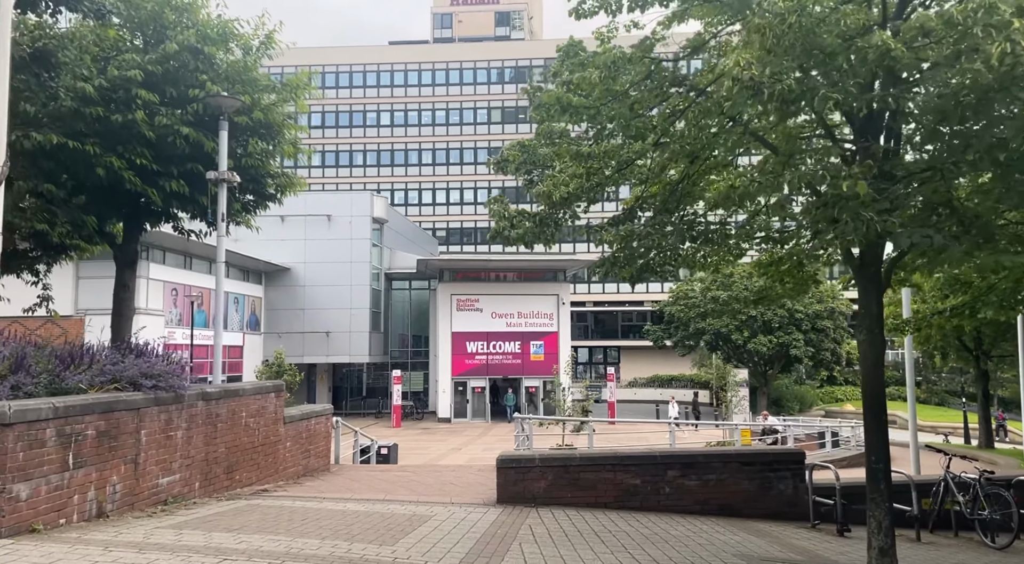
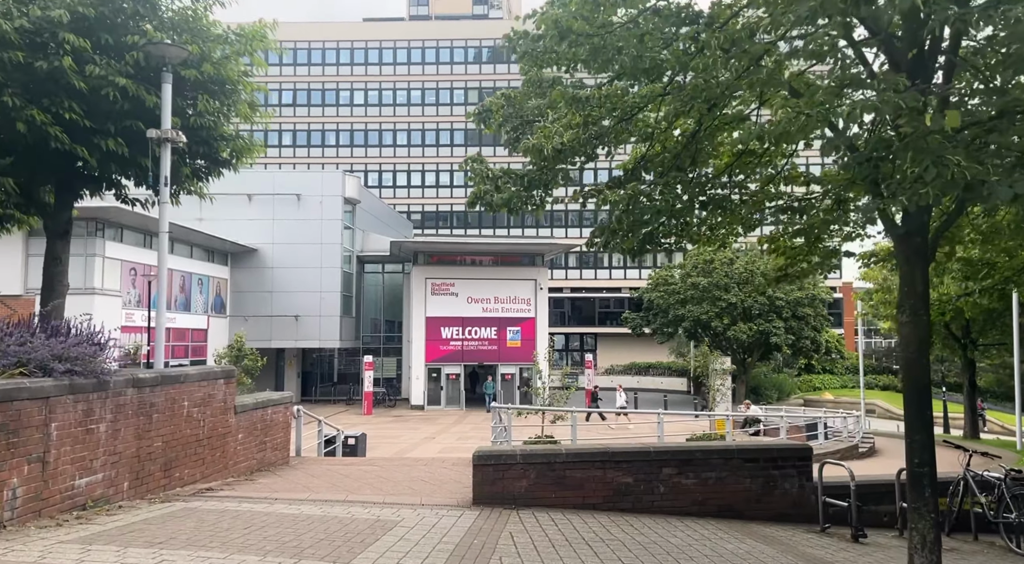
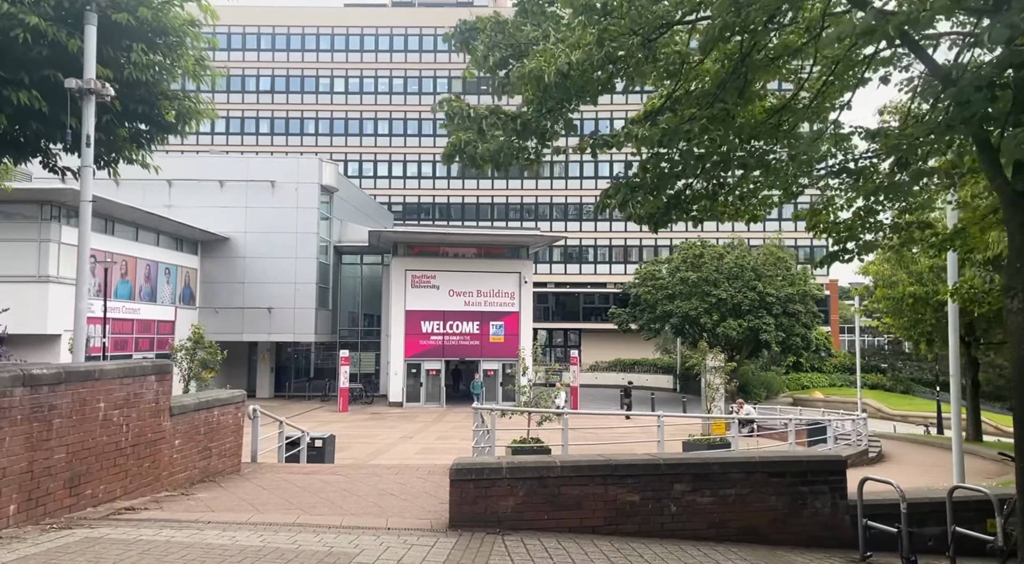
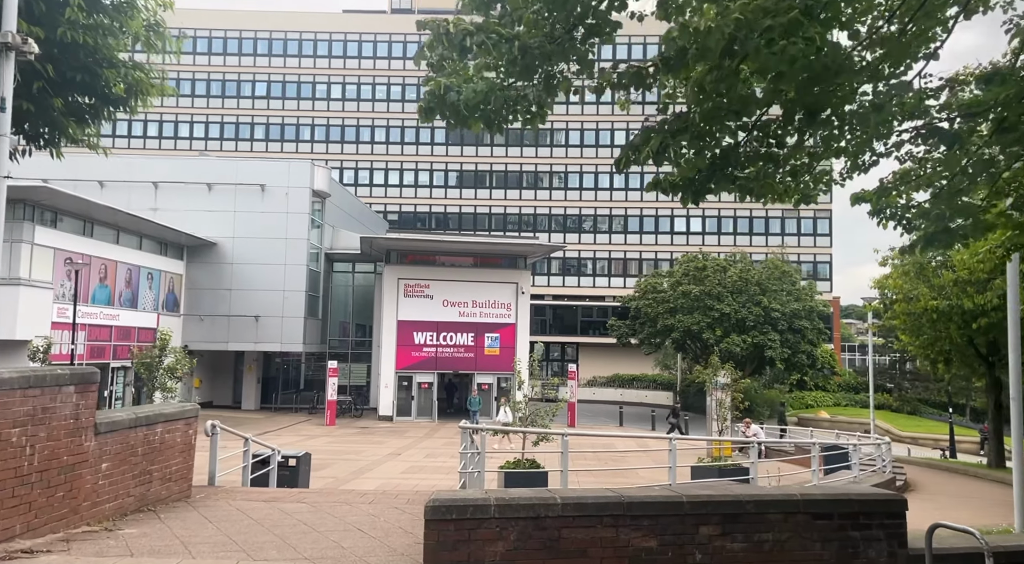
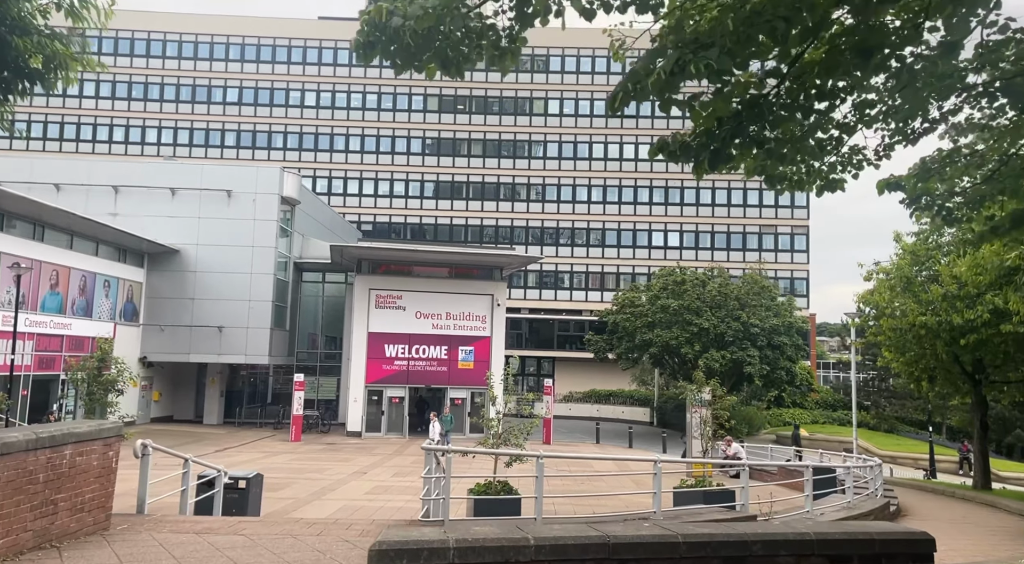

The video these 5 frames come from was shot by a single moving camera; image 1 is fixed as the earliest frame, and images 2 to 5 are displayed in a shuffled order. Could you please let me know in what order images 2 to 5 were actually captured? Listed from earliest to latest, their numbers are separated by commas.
2, 3, 4, 5
